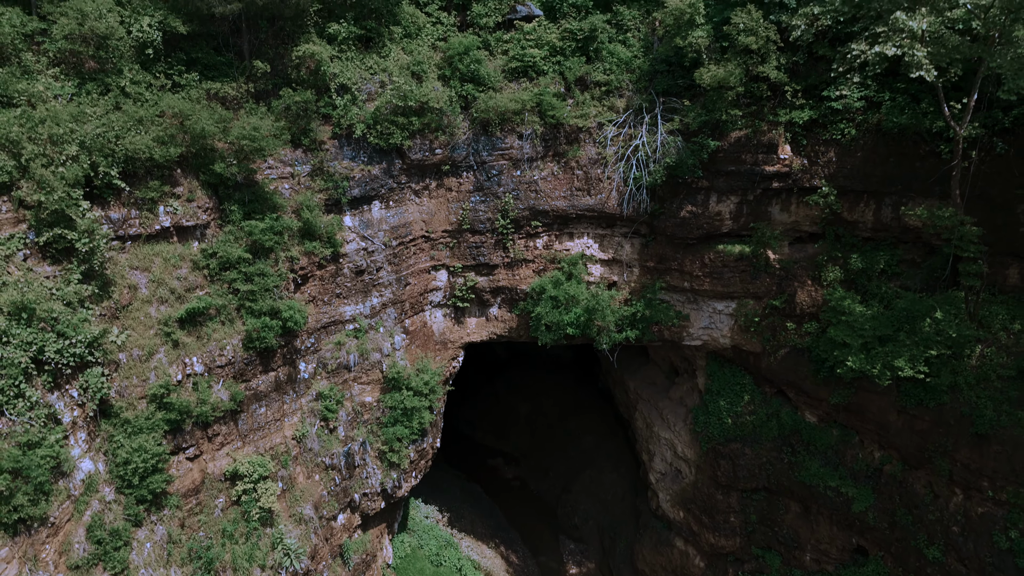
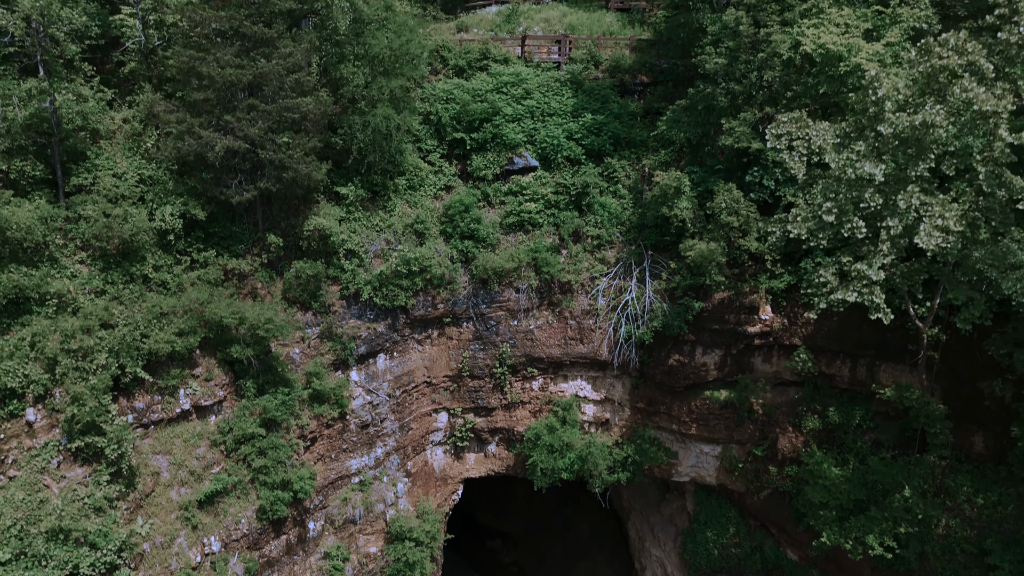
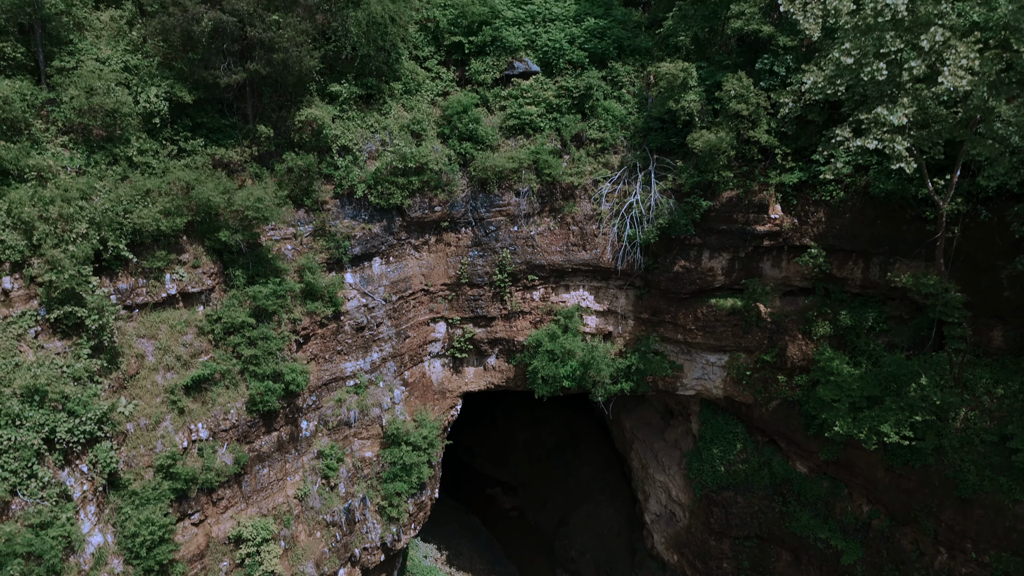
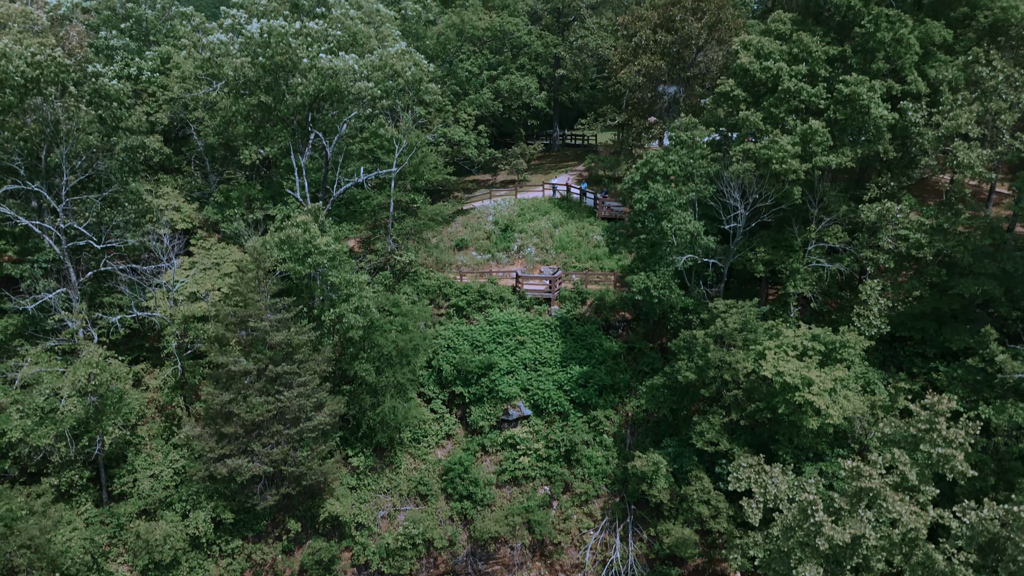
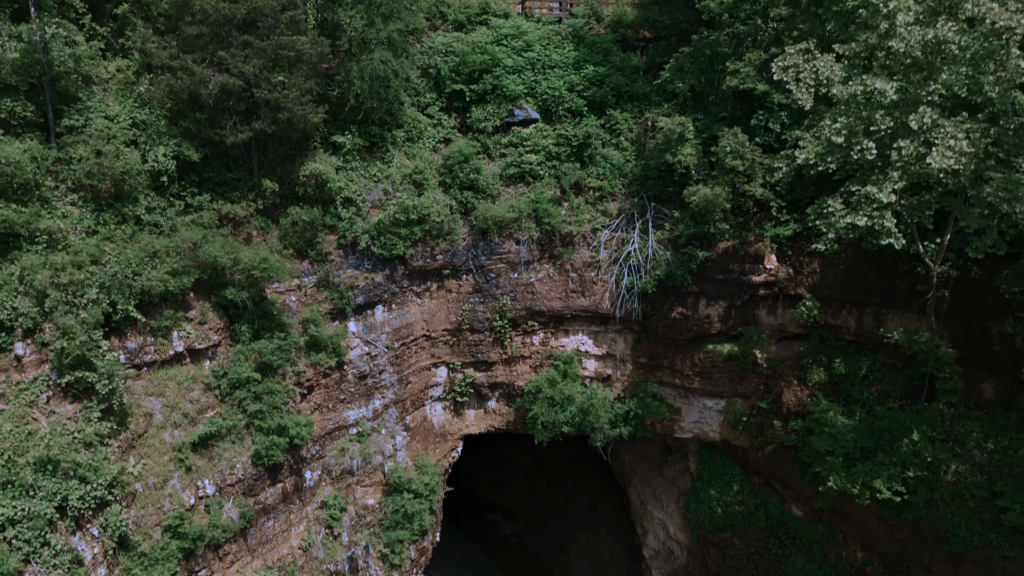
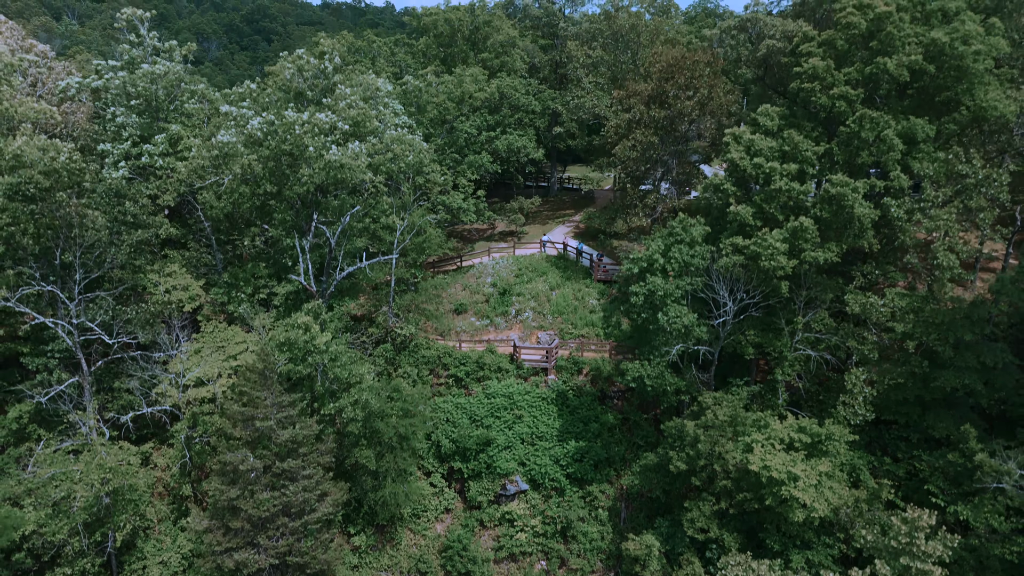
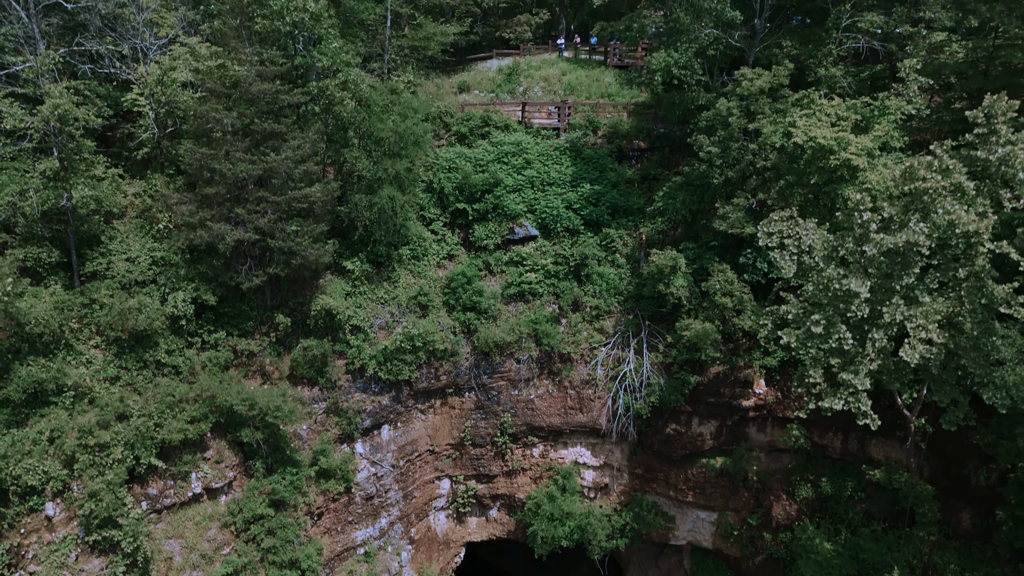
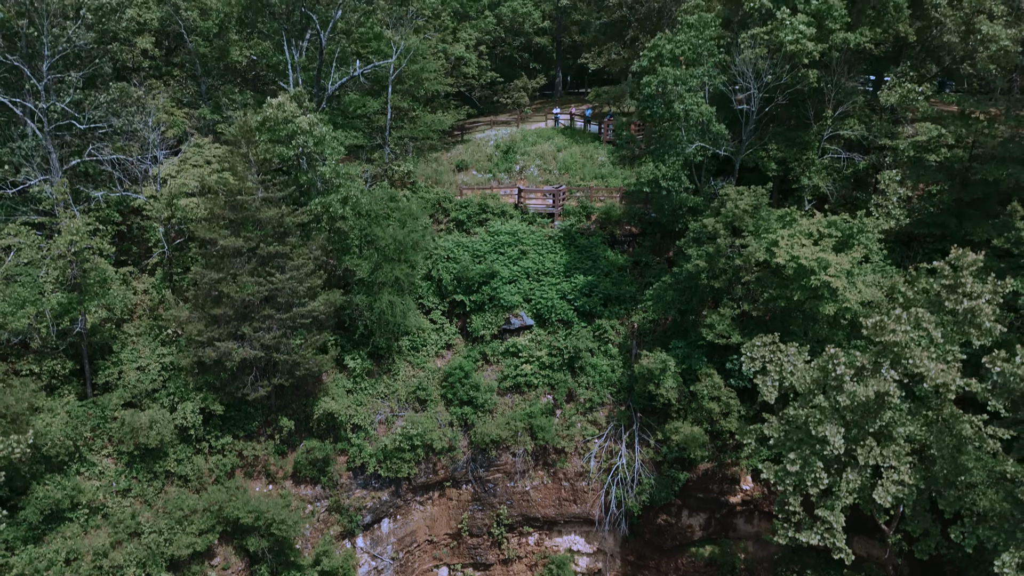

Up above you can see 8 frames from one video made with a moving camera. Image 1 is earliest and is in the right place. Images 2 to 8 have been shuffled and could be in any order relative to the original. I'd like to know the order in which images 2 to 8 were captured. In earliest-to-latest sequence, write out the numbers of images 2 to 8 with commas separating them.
3, 5, 2, 7, 8, 4, 6
